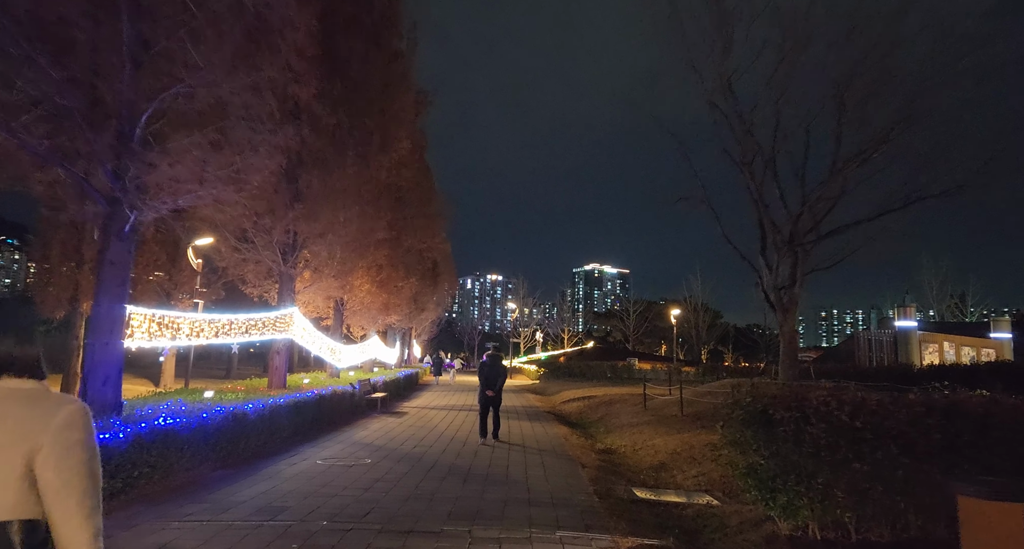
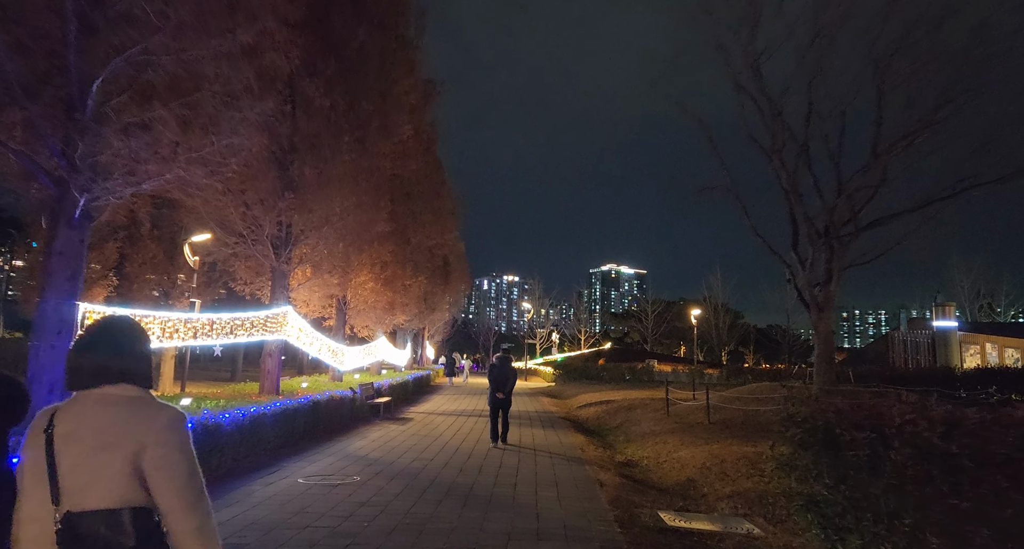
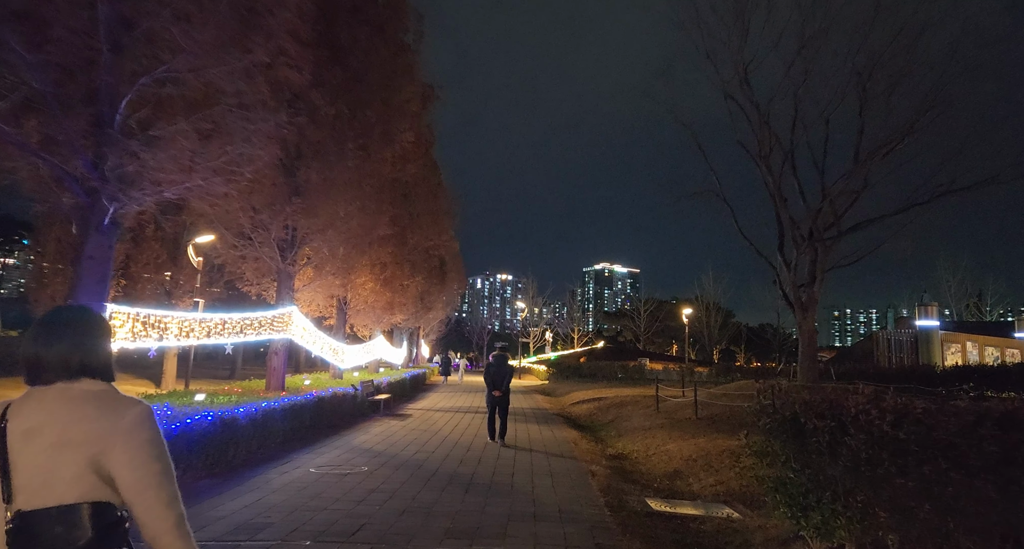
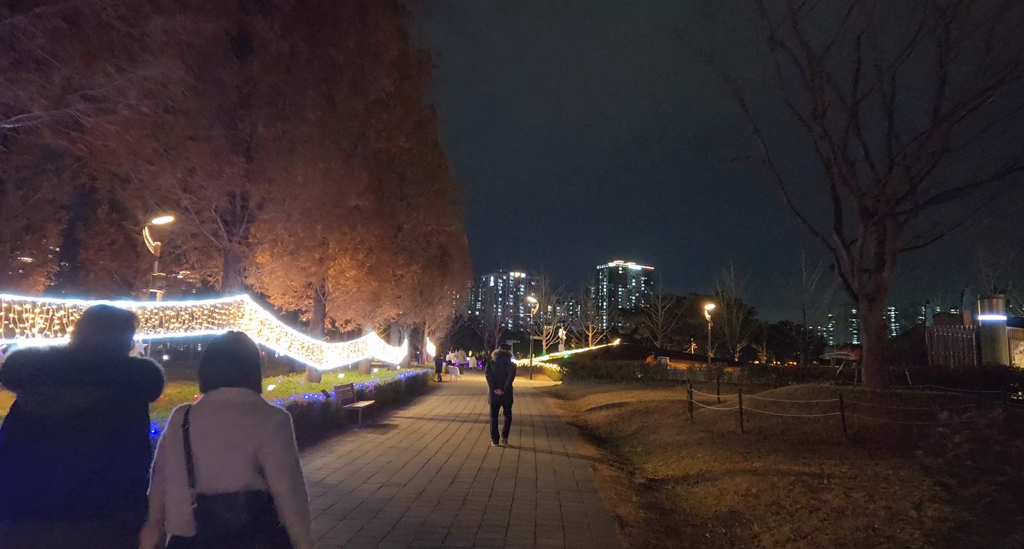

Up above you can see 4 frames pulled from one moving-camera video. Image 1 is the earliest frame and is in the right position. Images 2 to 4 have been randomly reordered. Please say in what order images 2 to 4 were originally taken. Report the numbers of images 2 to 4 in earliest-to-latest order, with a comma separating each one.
3, 2, 4
